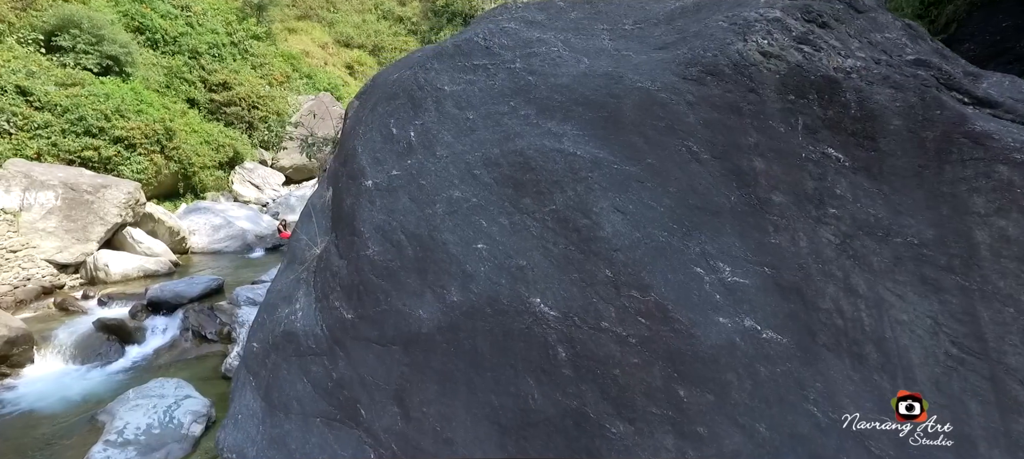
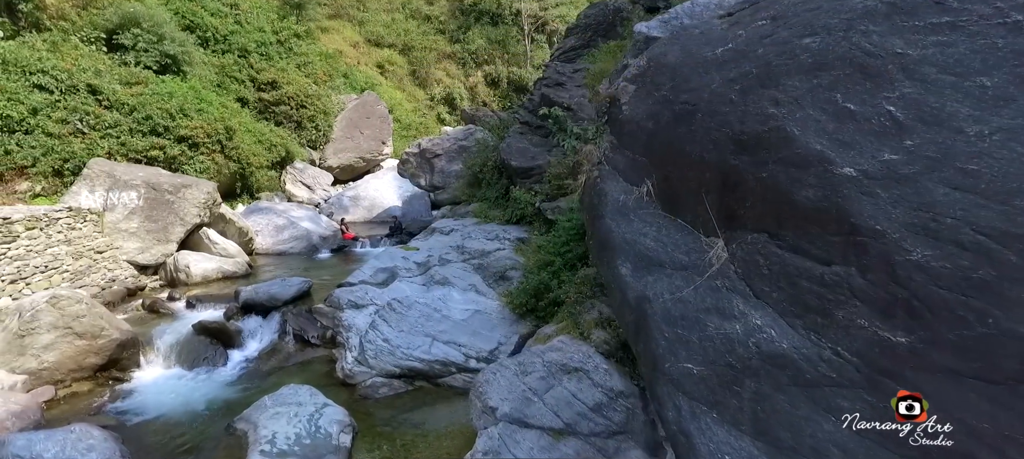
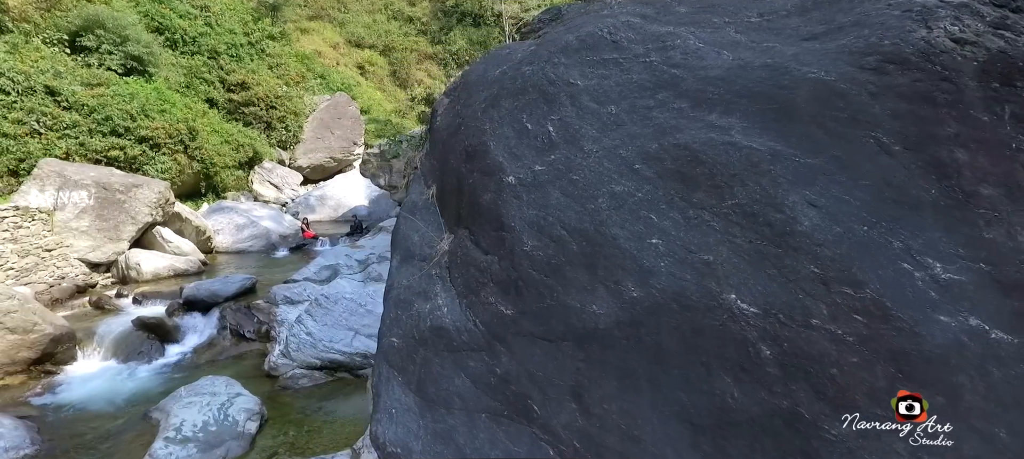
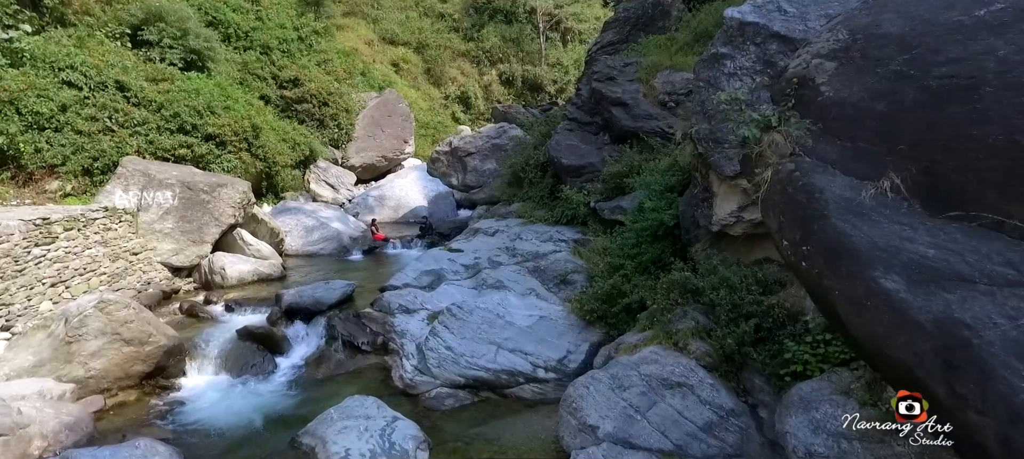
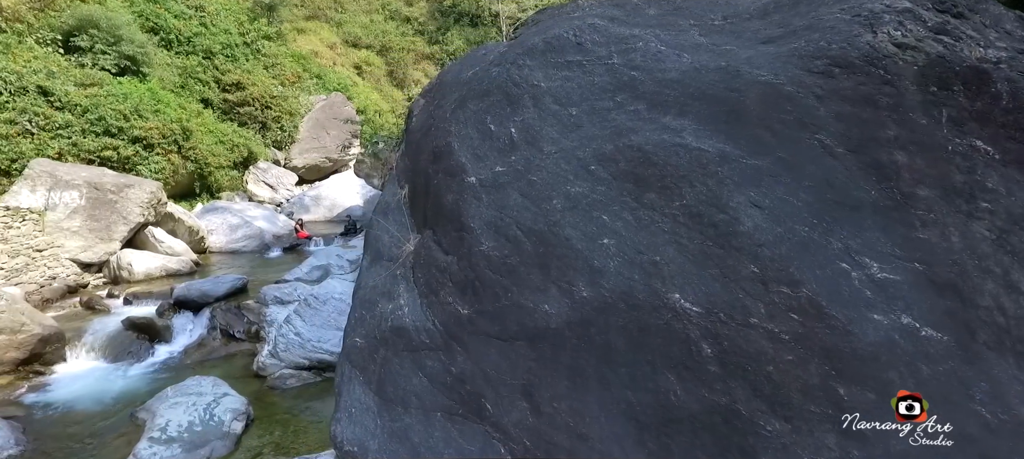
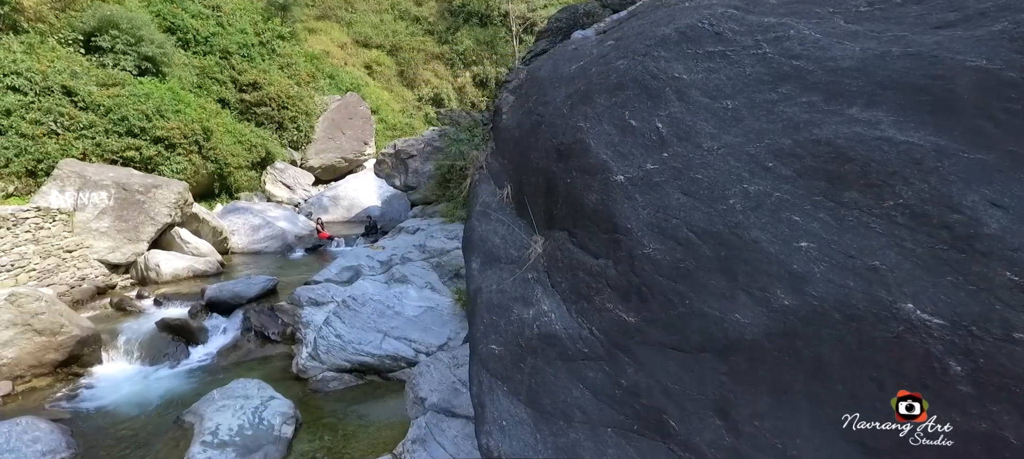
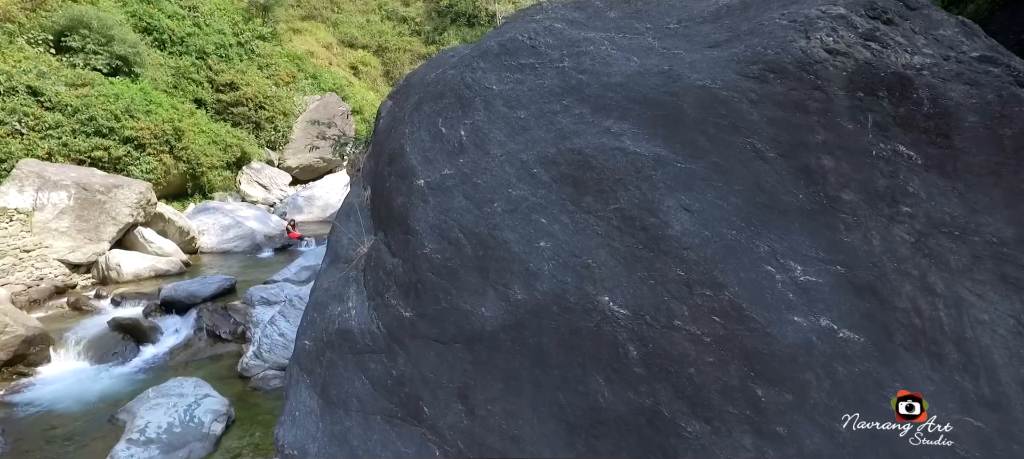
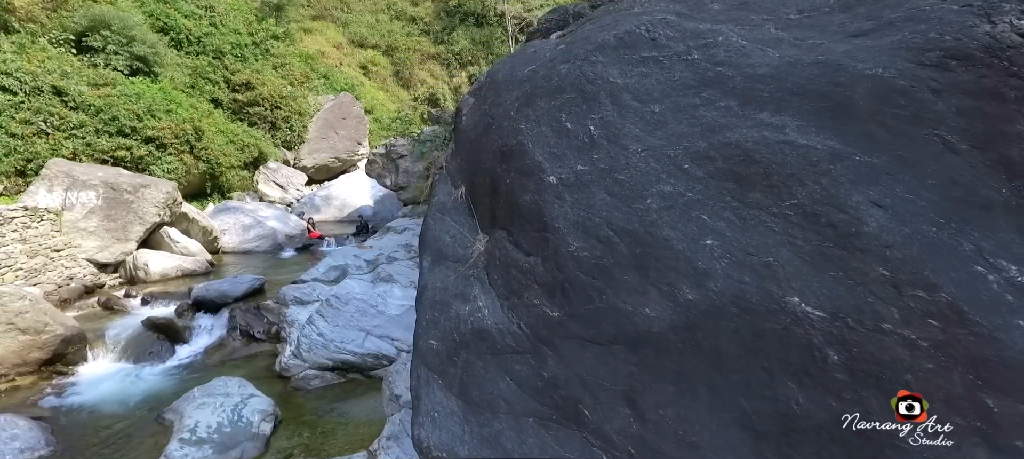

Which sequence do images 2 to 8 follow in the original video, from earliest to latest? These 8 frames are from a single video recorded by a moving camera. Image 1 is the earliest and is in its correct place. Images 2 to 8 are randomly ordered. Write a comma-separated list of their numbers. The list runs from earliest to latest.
7, 5, 3, 8, 6, 2, 4
